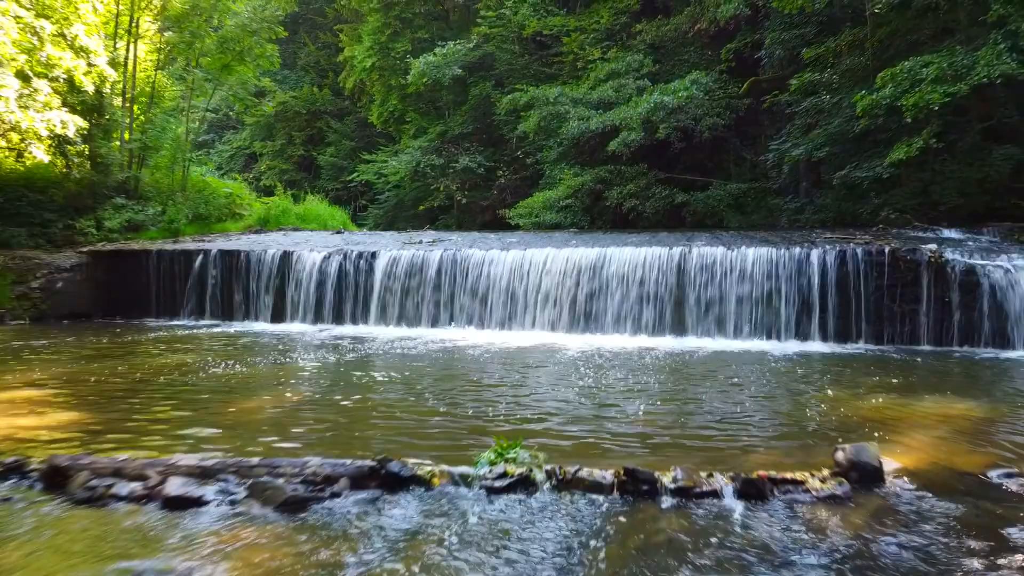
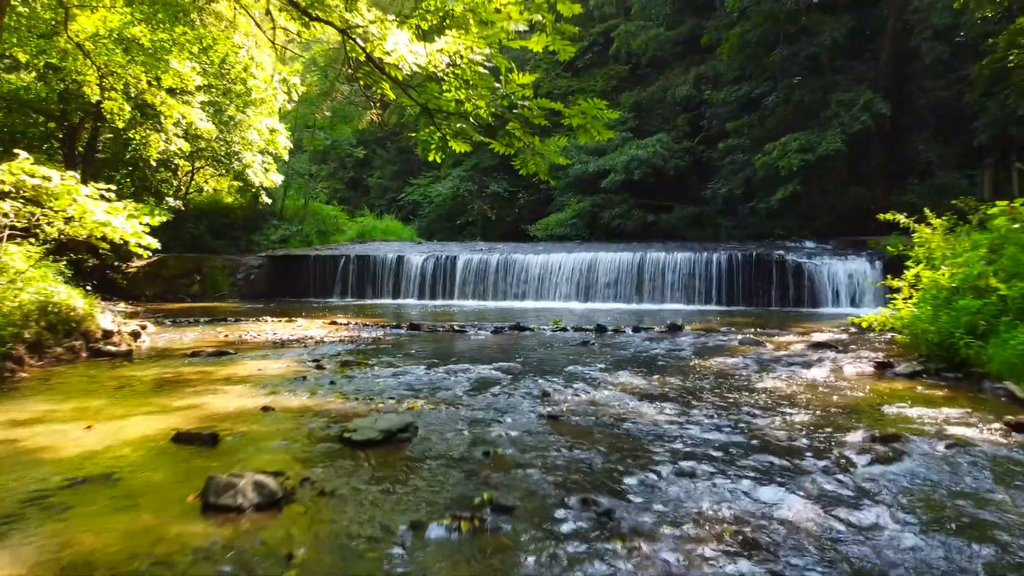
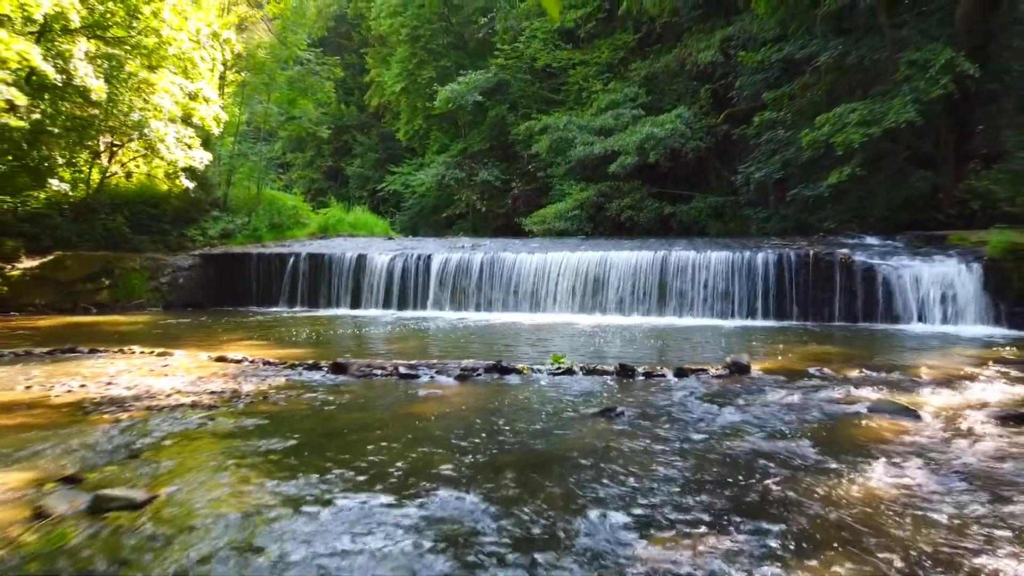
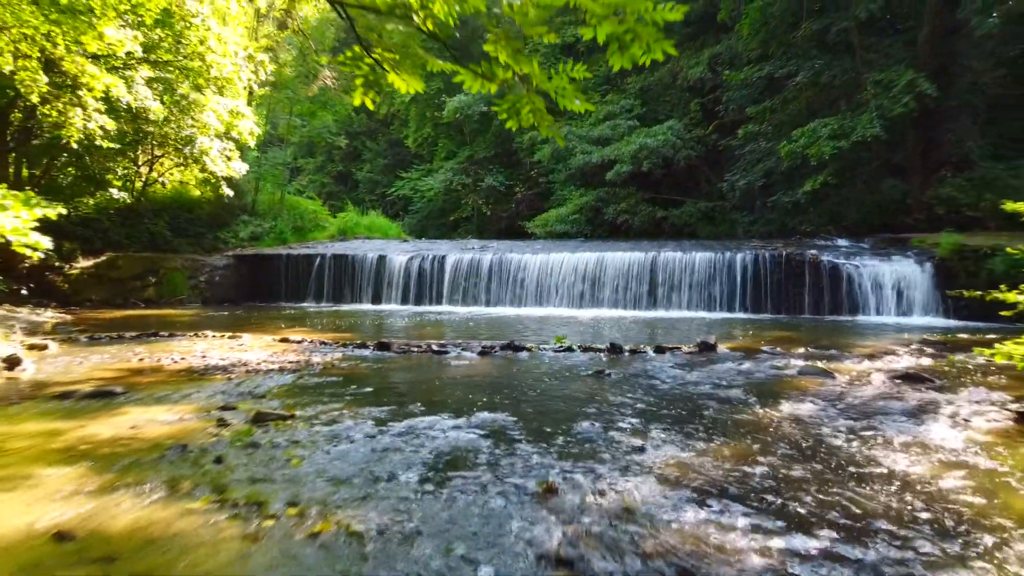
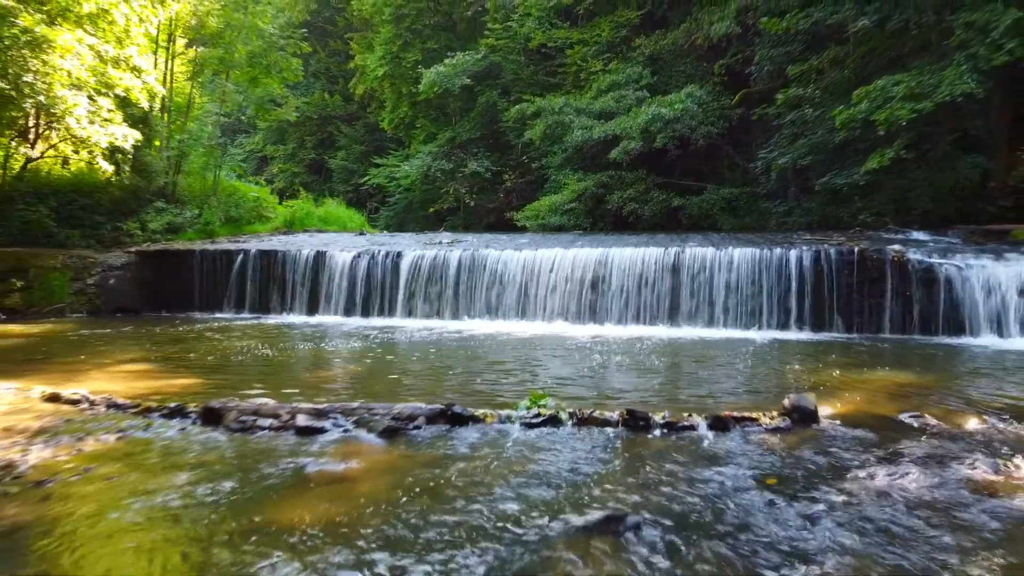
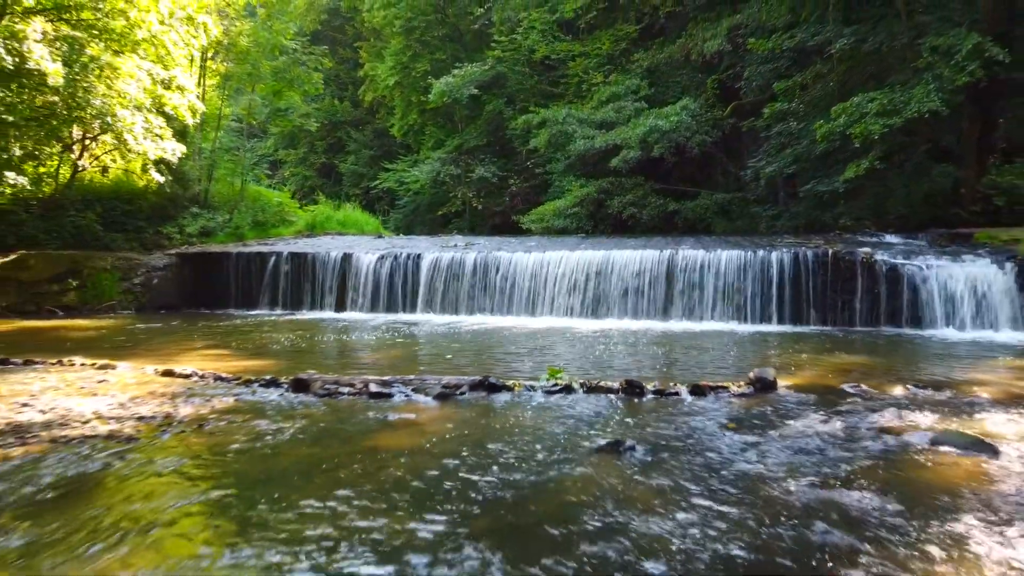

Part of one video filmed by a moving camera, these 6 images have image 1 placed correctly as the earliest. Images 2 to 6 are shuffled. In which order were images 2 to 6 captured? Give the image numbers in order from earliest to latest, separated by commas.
5, 6, 3, 4, 2
